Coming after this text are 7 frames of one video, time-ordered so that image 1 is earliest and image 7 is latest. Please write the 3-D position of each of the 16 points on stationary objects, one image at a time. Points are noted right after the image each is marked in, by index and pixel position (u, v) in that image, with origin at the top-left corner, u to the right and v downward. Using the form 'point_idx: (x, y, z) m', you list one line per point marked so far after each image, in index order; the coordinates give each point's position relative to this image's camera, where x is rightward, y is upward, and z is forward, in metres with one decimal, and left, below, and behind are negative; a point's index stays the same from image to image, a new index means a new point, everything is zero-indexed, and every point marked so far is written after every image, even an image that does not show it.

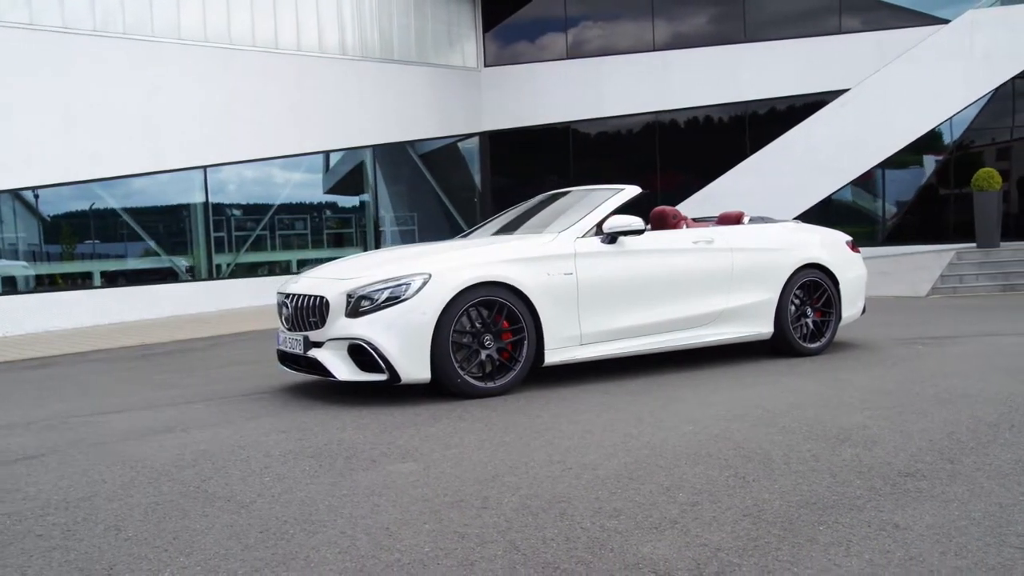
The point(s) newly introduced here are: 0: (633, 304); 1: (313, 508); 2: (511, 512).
0: (+0.8, -0.1, +6.5) m
1: (-0.8, -0.9, +3.7) m
2: (0.0, -0.8, +3.5) m
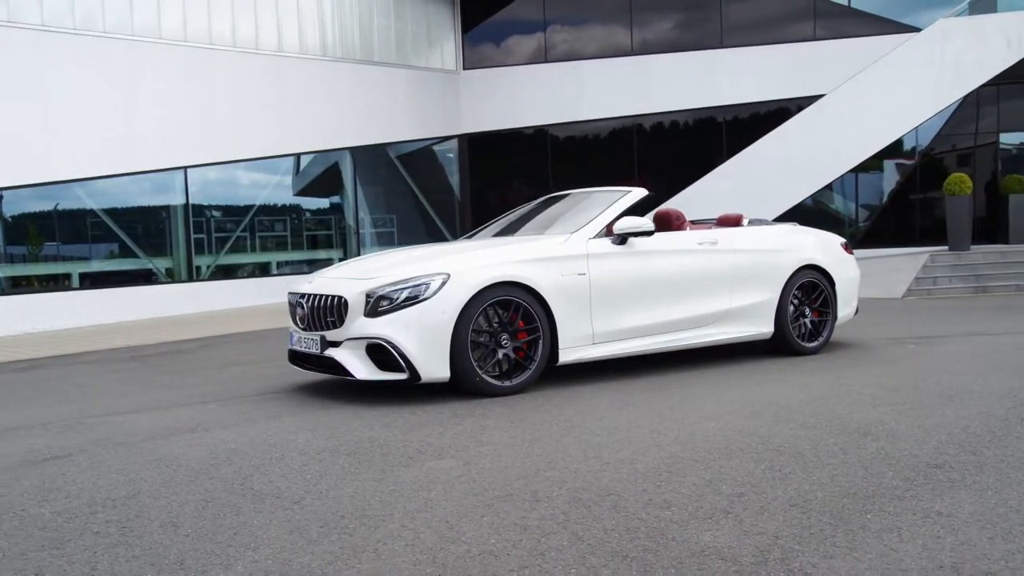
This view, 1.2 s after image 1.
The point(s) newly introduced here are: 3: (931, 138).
0: (+0.9, -0.1, +6.7) m
1: (-0.6, -0.9, +3.7) m
2: (+0.2, -0.8, +3.6) m
3: (+8.0, +2.7, +17.9) m
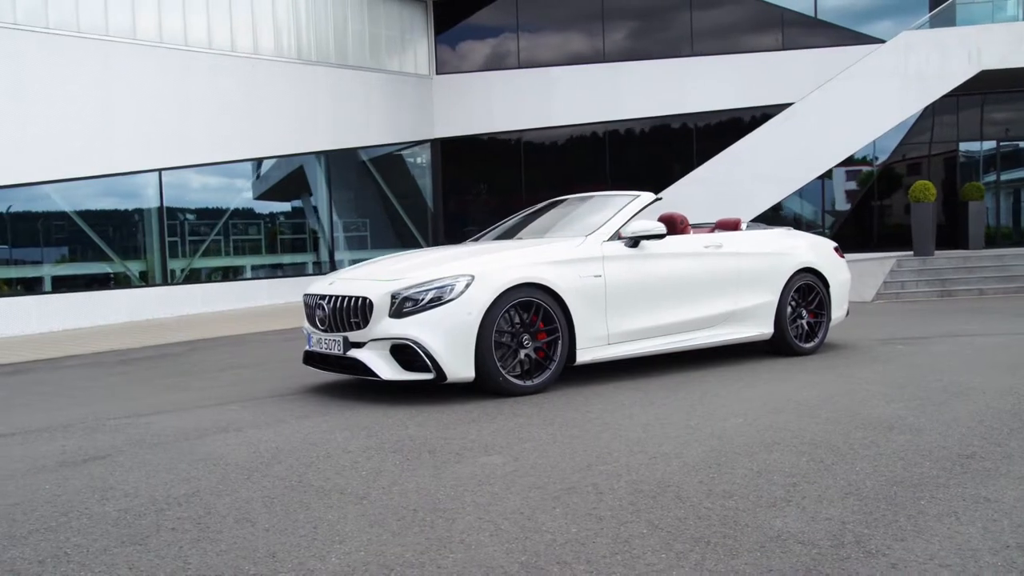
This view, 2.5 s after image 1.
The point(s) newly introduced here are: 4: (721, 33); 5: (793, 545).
0: (+1.0, -0.1, +6.8) m
1: (-0.3, -0.9, +3.8) m
2: (+0.5, -0.8, +3.8) m
3: (+7.5, +2.7, +18.5) m
4: (+4.2, +5.2, +18.6) m
5: (+1.0, -0.9, +3.1) m
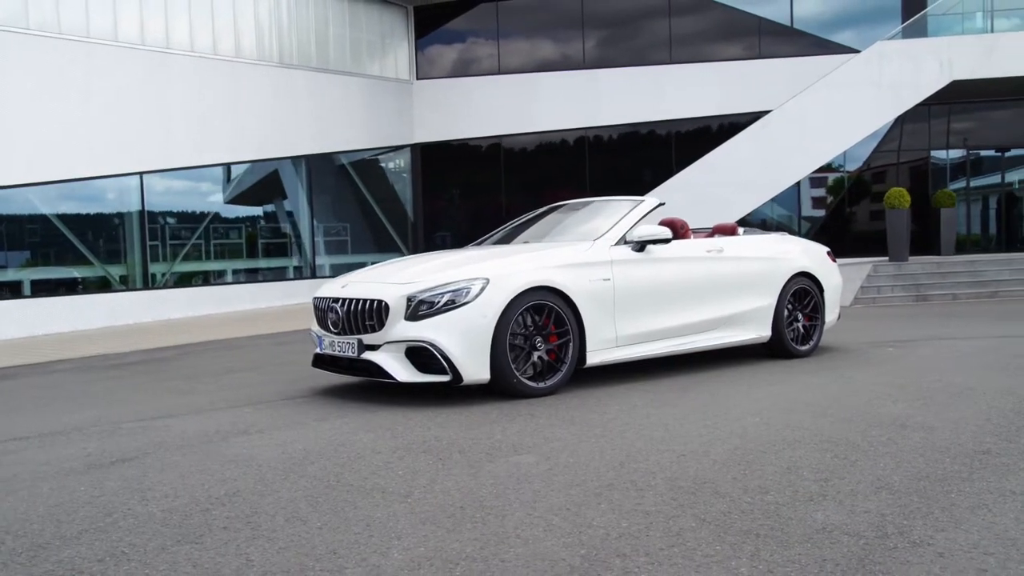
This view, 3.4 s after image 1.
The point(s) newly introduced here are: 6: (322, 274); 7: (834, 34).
0: (+1.1, -0.1, +7.0) m
1: (-0.1, -0.9, +3.9) m
2: (+0.7, -0.8, +3.9) m
3: (+7.1, +2.6, +18.9) m
4: (+3.8, +5.1, +18.9) m
5: (+1.2, -0.9, +3.3) m
6: (-3.7, +0.3, +18.2) m
7: (+6.5, +5.1, +18.7) m
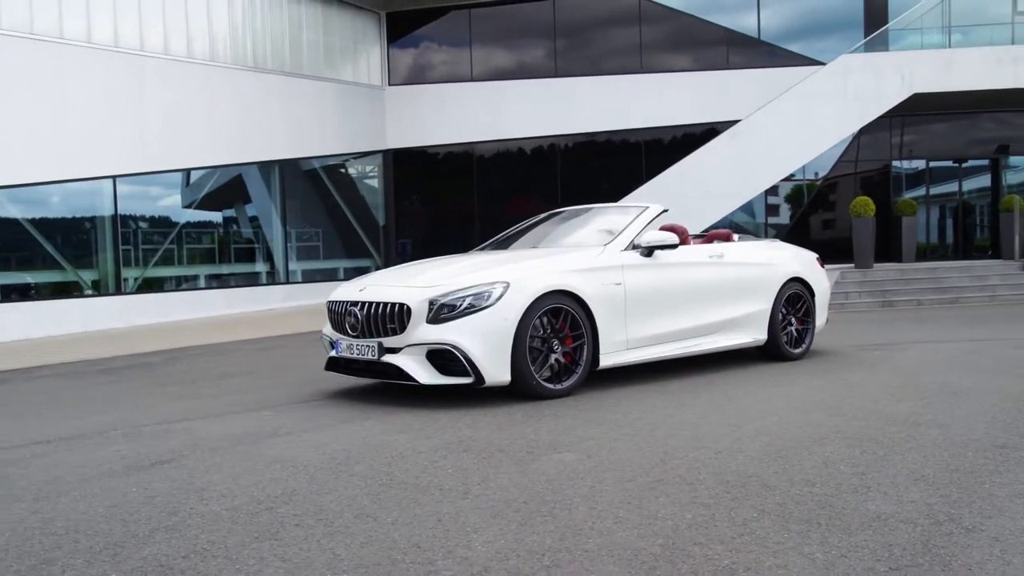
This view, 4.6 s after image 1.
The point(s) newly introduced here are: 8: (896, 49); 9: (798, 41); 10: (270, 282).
0: (+1.2, -0.2, +7.1) m
1: (+0.1, -0.9, +4.0) m
2: (+0.9, -0.9, +4.0) m
3: (+6.5, +2.4, +19.4) m
4: (+3.3, +5.0, +19.3) m
5: (+1.4, -0.9, +3.5) m
6: (-4.2, +0.2, +18.1) m
7: (+5.9, +5.0, +19.2) m
8: (+7.2, +4.5, +17.4) m
9: (+5.9, +5.1, +19.1) m
10: (-4.6, +0.1, +17.6) m
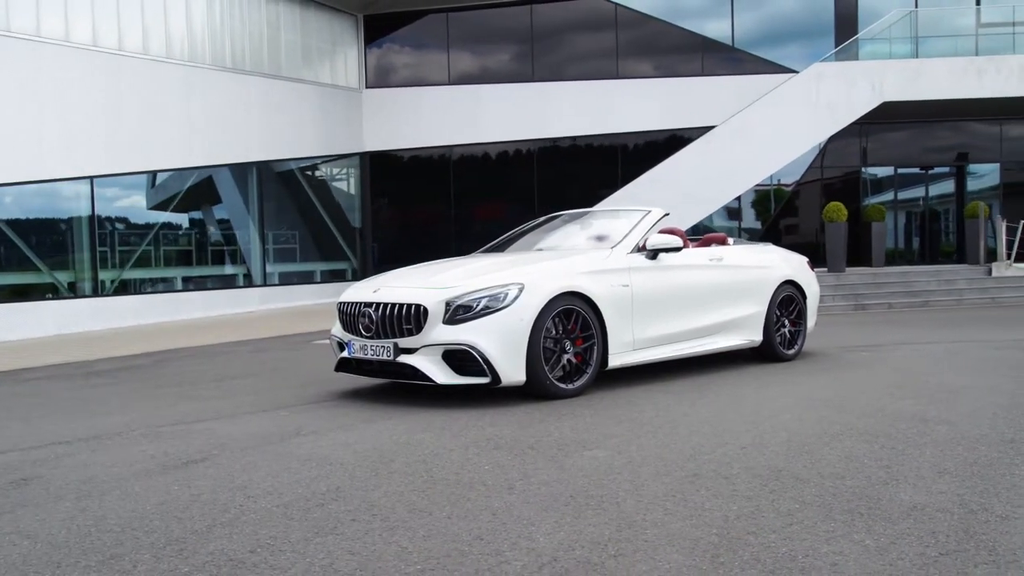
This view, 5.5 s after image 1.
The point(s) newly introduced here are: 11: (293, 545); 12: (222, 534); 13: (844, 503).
0: (+1.2, -0.2, +7.3) m
1: (+0.3, -0.9, +4.1) m
2: (+1.1, -0.9, +4.2) m
3: (+6.0, +2.4, +19.8) m
4: (+2.8, +4.9, +19.5) m
5: (+1.6, -0.9, +3.6) m
6: (-4.7, +0.1, +18.0) m
7: (+5.4, +4.9, +19.6) m
8: (+6.8, +4.4, +17.9) m
9: (+5.4, +5.0, +19.4) m
10: (-5.0, +0.1, +17.5) m
11: (-0.8, -1.0, +3.4) m
12: (-1.1, -1.0, +3.6) m
13: (+1.4, -0.9, +3.8) m
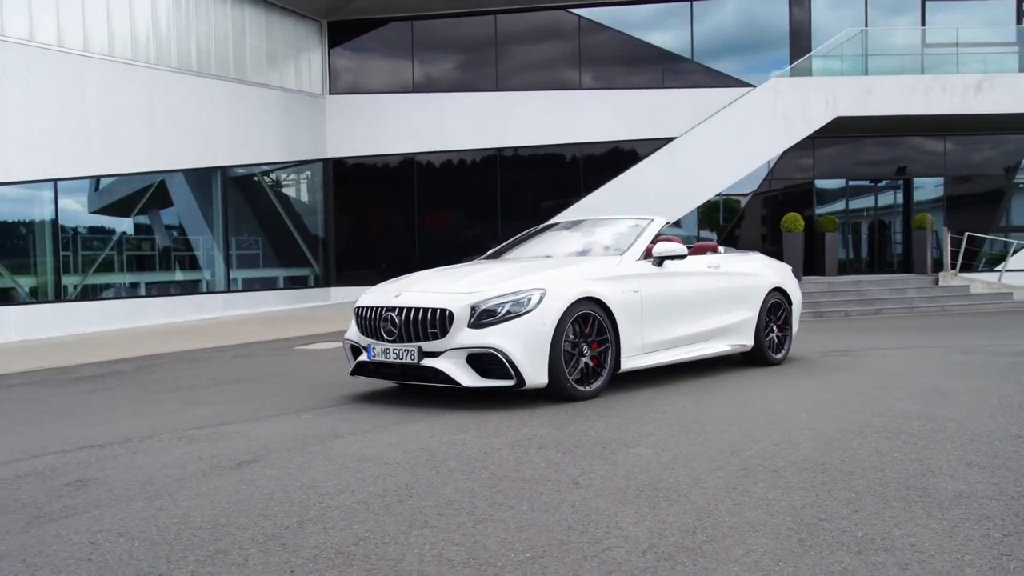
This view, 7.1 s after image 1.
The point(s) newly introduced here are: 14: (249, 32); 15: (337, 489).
0: (+1.3, -0.2, +7.6) m
1: (+0.6, -0.9, +4.4) m
2: (+1.4, -0.9, +4.5) m
3: (+5.2, +2.2, +20.4) m
4: (+2.0, +4.7, +19.9) m
5: (+2.0, -0.9, +3.9) m
6: (-5.3, 0.0, +17.8) m
7: (+4.7, +4.8, +20.2) m
8: (+6.1, +4.2, +18.5) m
9: (+4.6, +4.8, +20.0) m
10: (-5.6, 0.0, +17.3) m
11: (-0.5, -1.0, +3.6) m
12: (-0.8, -1.0, +3.7) m
13: (+1.7, -0.9, +4.1) m
14: (-5.1, +5.0, +18.1) m
15: (-0.8, -0.9, +4.3) m
